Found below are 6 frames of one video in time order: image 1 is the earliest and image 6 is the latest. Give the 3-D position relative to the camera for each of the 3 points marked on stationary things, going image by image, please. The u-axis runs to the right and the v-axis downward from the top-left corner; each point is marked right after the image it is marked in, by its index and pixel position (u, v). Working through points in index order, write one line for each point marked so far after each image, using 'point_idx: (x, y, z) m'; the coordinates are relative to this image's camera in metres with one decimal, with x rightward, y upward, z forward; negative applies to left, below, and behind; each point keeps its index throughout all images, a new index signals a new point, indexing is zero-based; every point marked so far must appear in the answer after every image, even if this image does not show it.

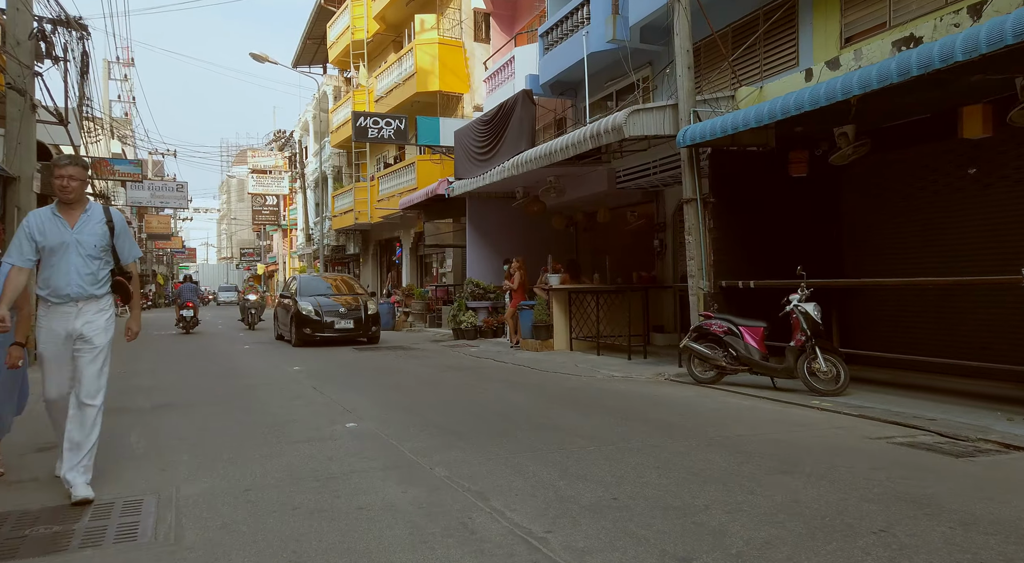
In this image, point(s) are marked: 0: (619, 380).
0: (+1.4, -1.3, +9.6) m
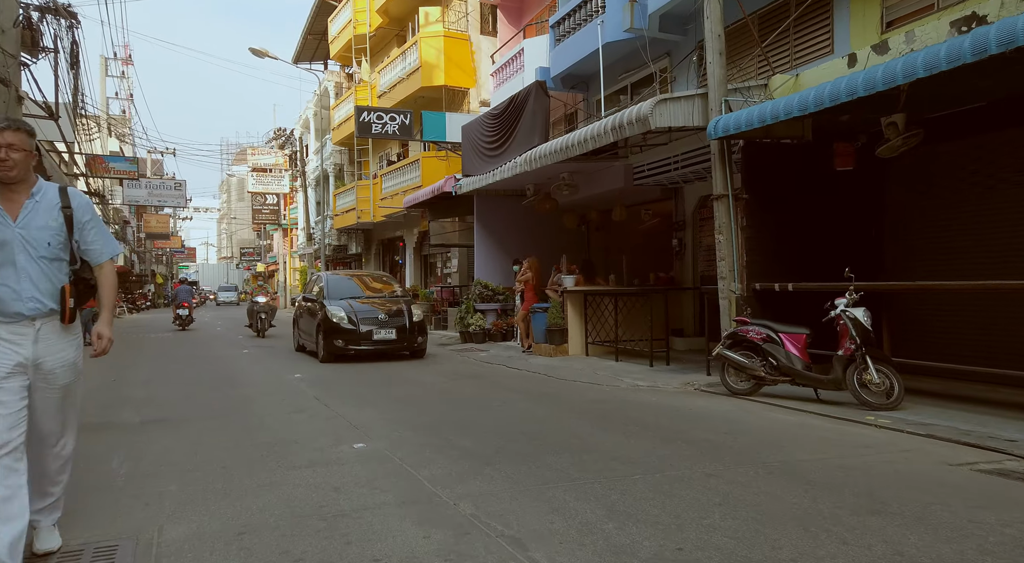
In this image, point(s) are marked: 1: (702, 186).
0: (+1.6, -1.3, +9.0) m
1: (+3.4, +1.7, +13.3) m
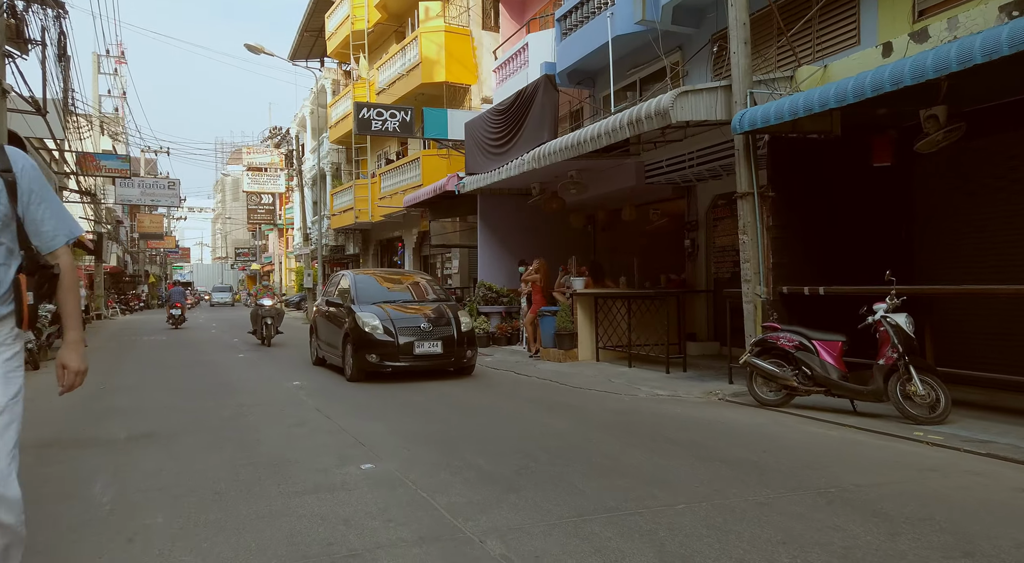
0: (+1.8, -1.4, +8.4) m
1: (+3.6, +1.7, +12.8) m
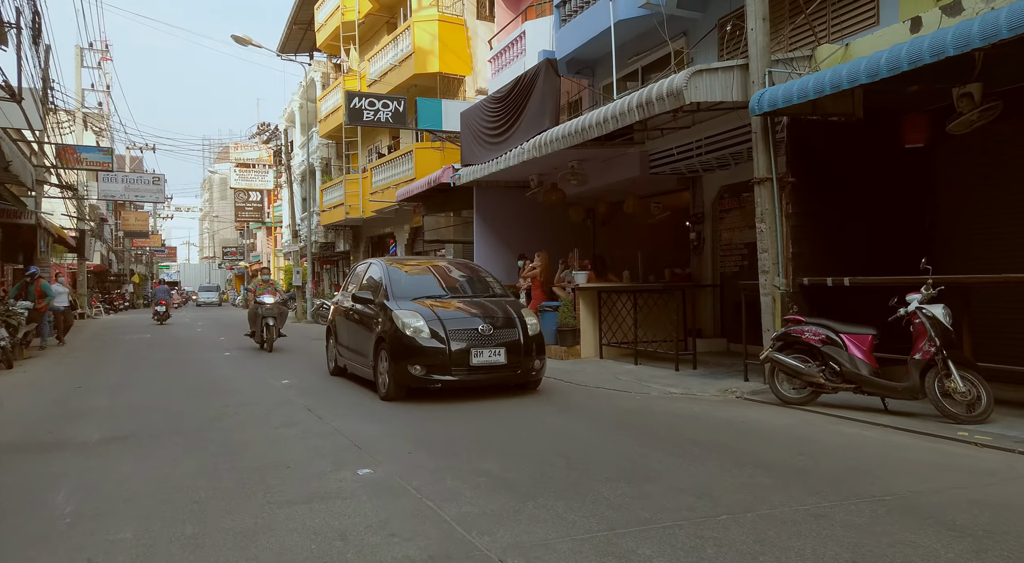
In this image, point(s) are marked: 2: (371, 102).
0: (+1.8, -1.3, +7.9) m
1: (+3.5, +1.8, +12.4) m
2: (-3.4, +4.3, +17.6) m
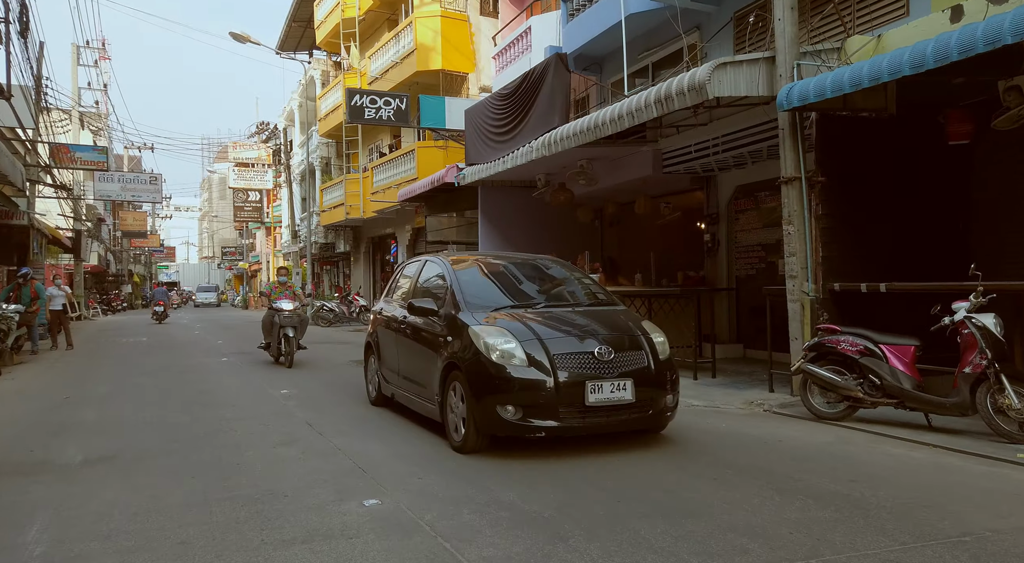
0: (+1.9, -1.3, +7.5) m
1: (+3.7, +1.8, +11.9) m
2: (-3.2, +4.2, +17.1) m
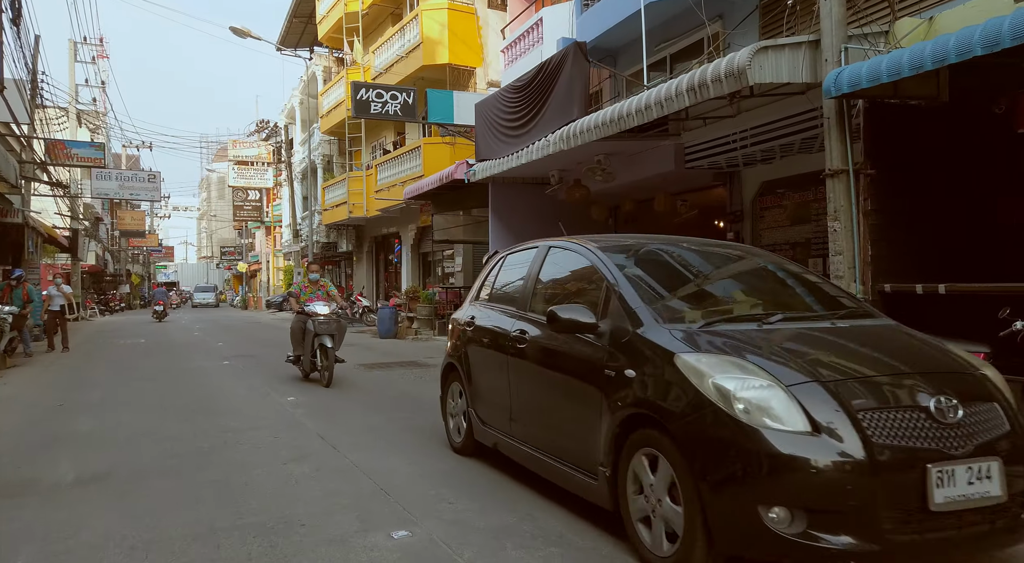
0: (+2.2, -1.3, +6.9) m
1: (+3.9, +1.7, +11.4) m
2: (-3.0, +4.2, +16.6) m
